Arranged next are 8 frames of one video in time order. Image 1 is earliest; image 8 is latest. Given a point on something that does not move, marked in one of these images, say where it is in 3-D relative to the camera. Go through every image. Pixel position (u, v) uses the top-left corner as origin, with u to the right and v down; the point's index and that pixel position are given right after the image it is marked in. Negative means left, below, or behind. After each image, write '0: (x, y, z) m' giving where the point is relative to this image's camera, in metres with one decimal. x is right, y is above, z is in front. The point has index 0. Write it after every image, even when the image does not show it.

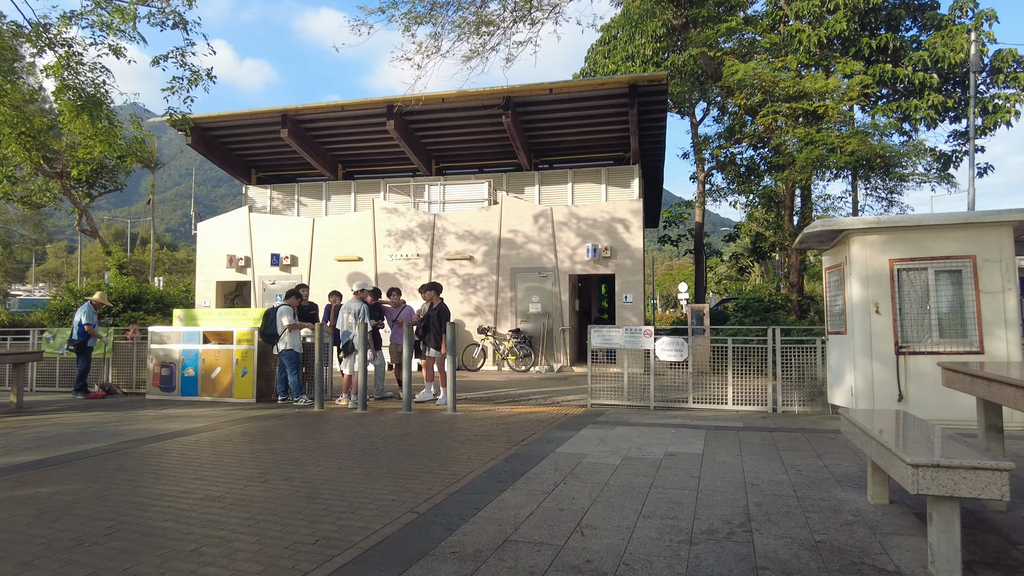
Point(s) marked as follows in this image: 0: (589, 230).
0: (+1.8, +1.4, +15.1) m
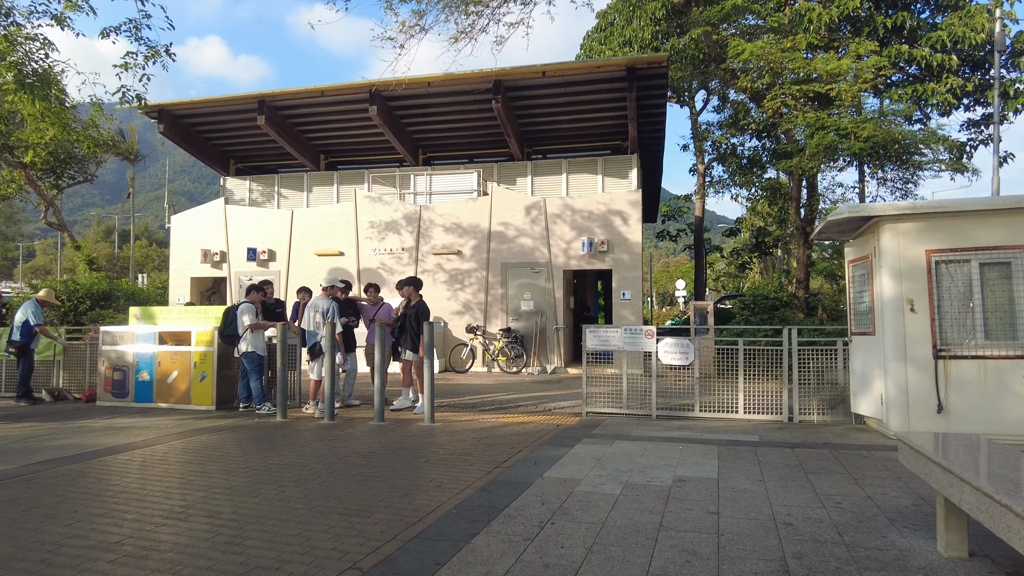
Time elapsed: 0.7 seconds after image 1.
0: (+1.6, +1.5, +14.2) m
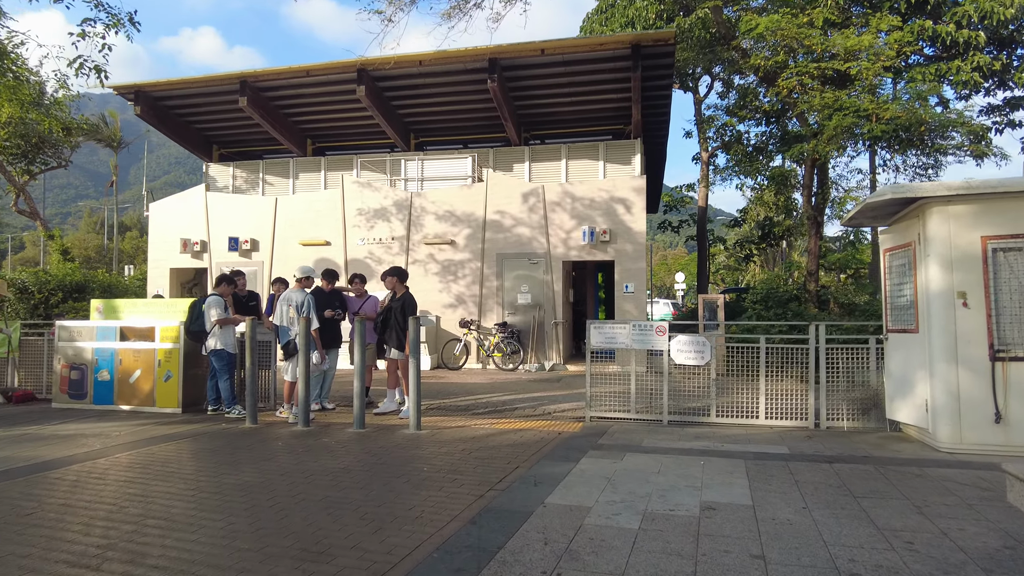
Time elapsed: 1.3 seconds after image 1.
0: (+1.5, +1.6, +13.4) m
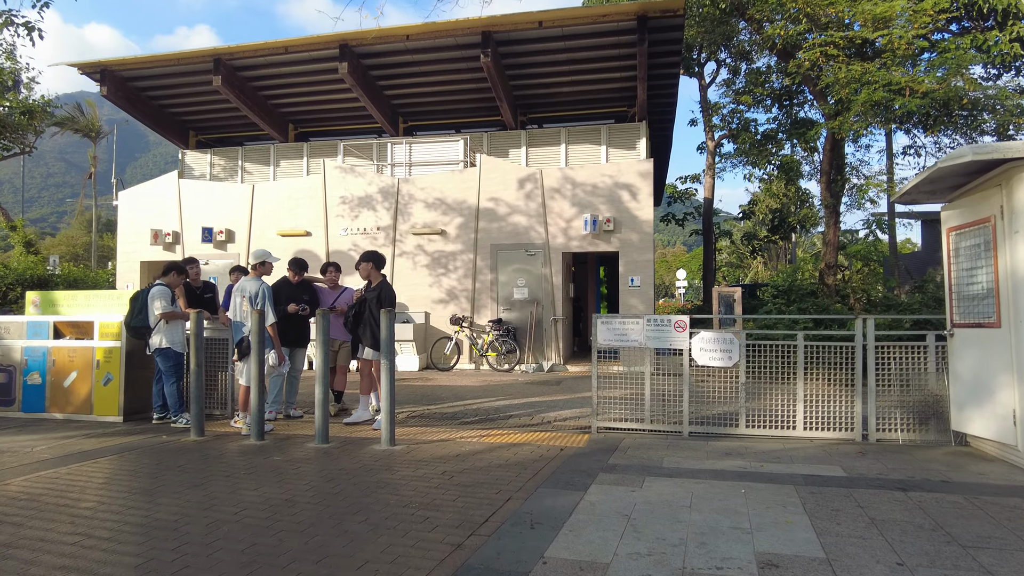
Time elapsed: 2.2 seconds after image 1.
0: (+1.4, +1.7, +12.3) m
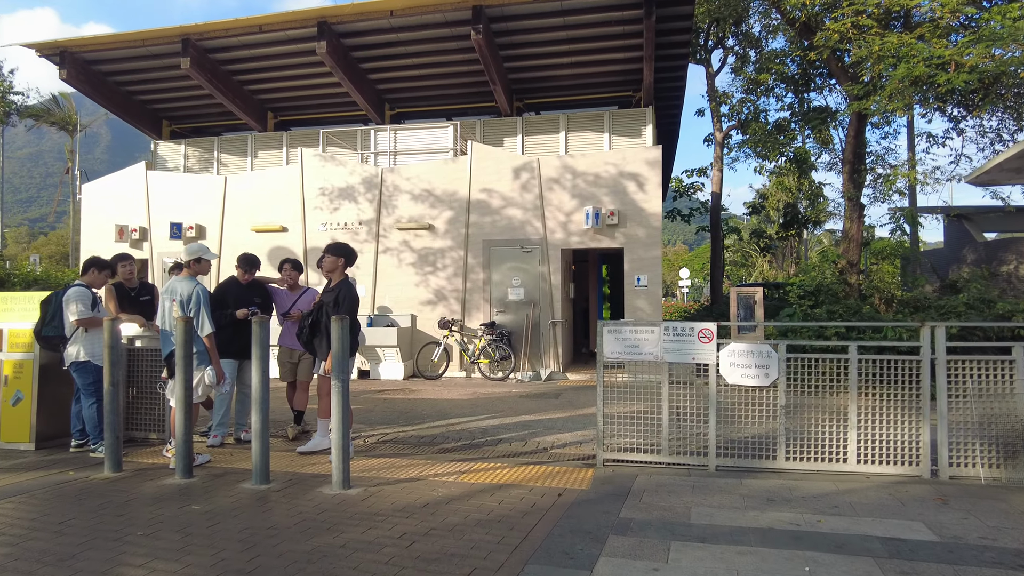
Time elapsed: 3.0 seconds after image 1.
0: (+1.3, +1.7, +11.2) m
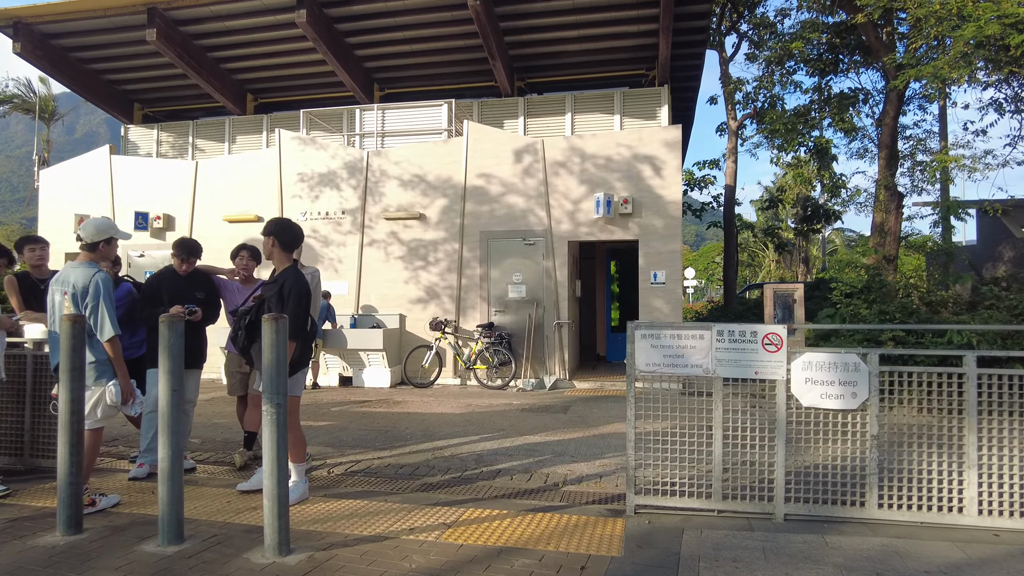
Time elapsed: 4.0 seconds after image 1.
0: (+1.3, +1.8, +10.0) m
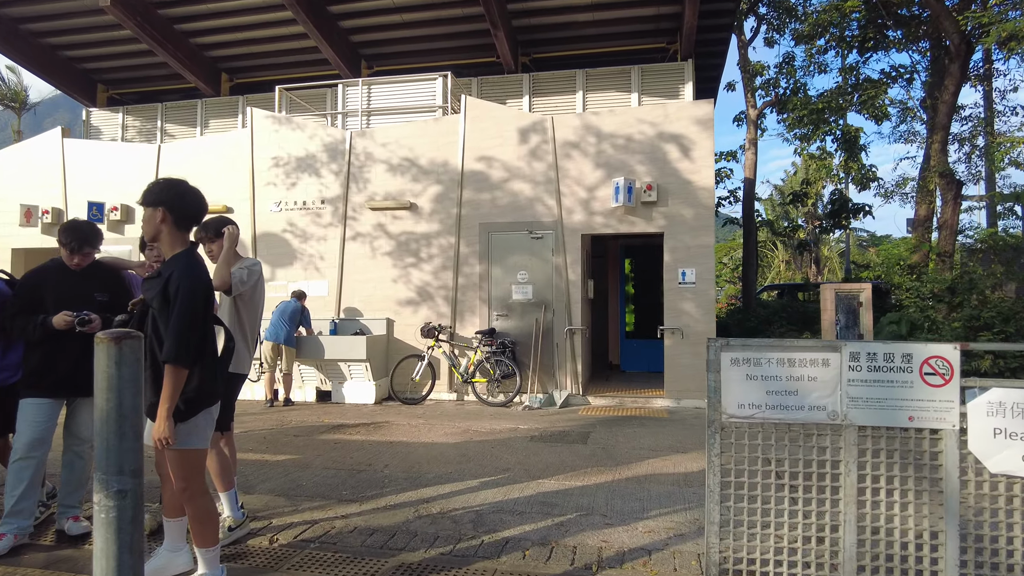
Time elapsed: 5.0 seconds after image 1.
0: (+1.4, +1.8, +8.6) m
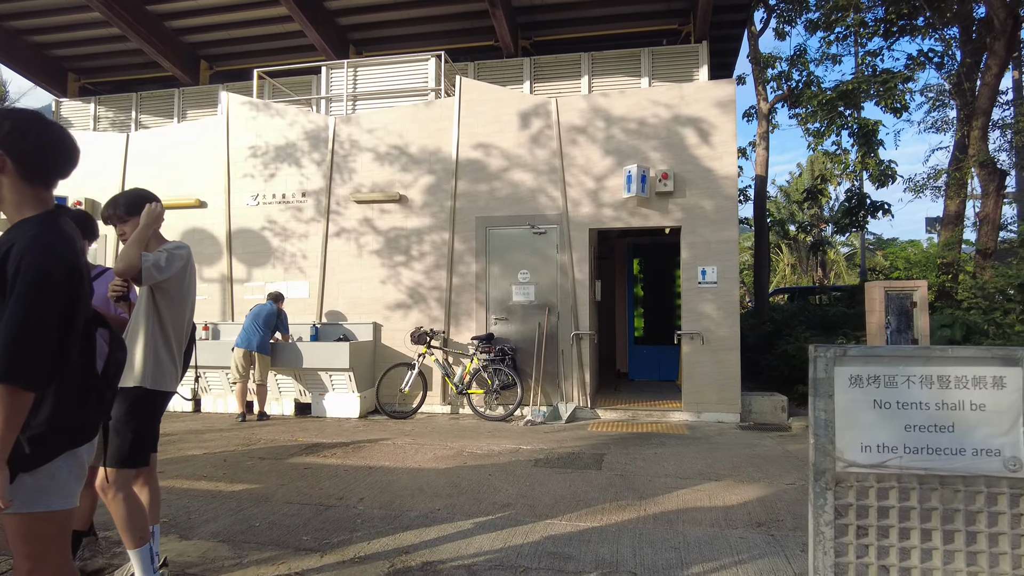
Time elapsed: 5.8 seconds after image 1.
0: (+1.4, +1.8, +7.8) m
